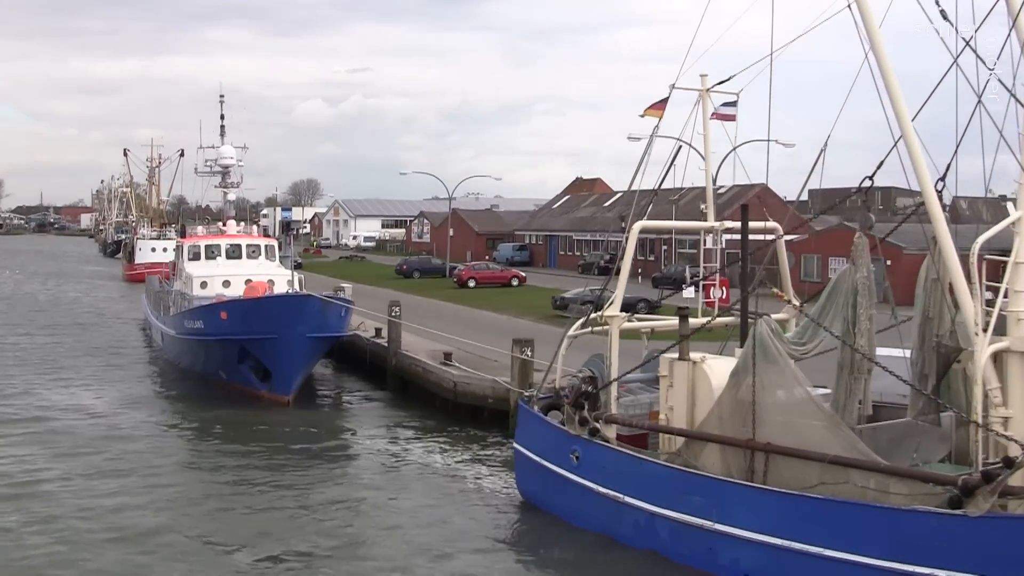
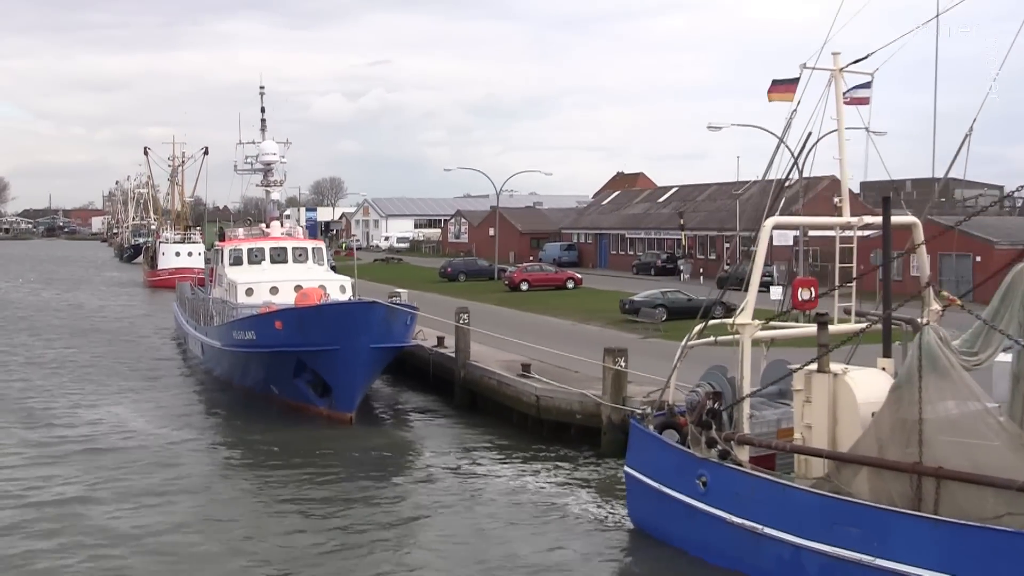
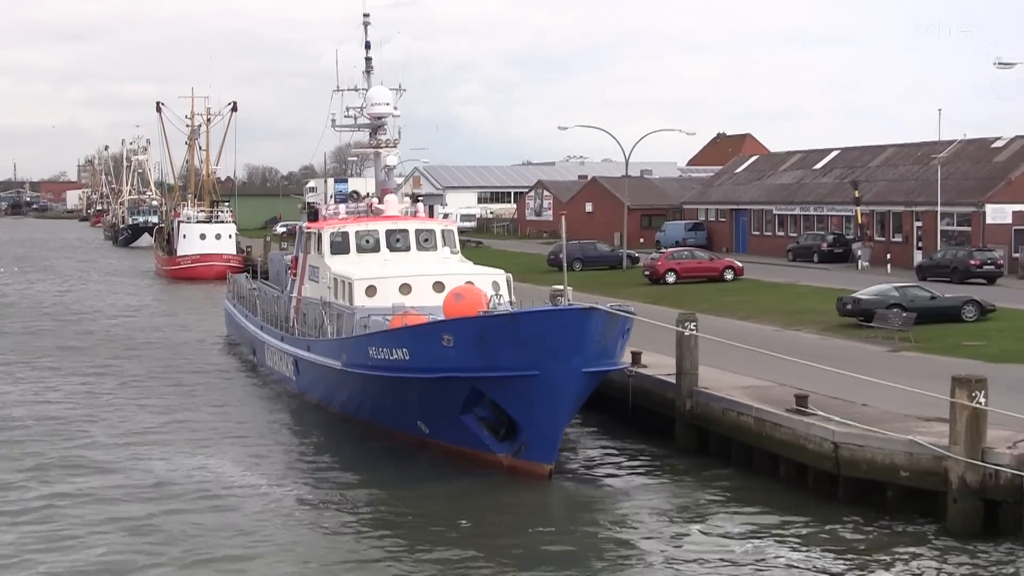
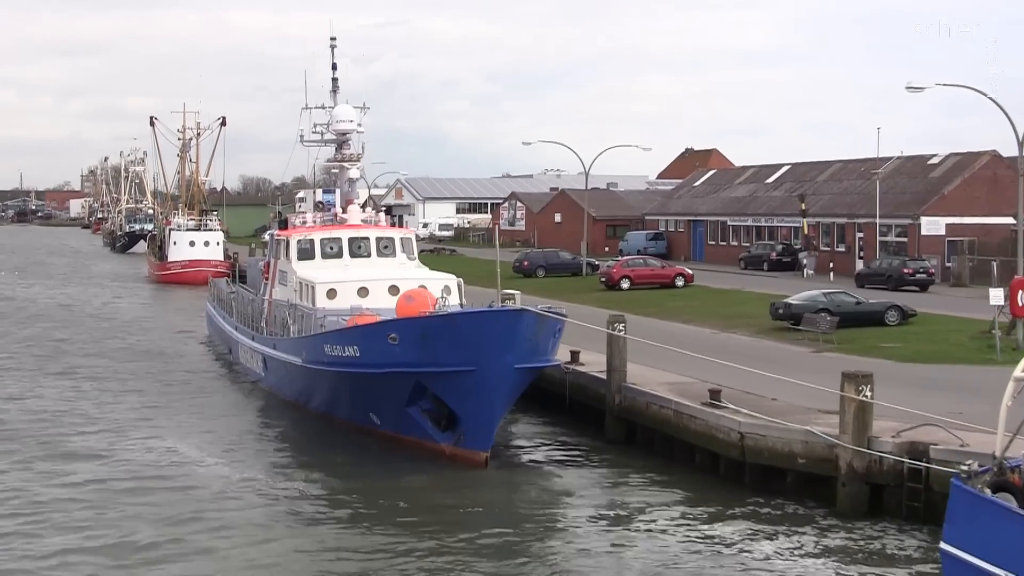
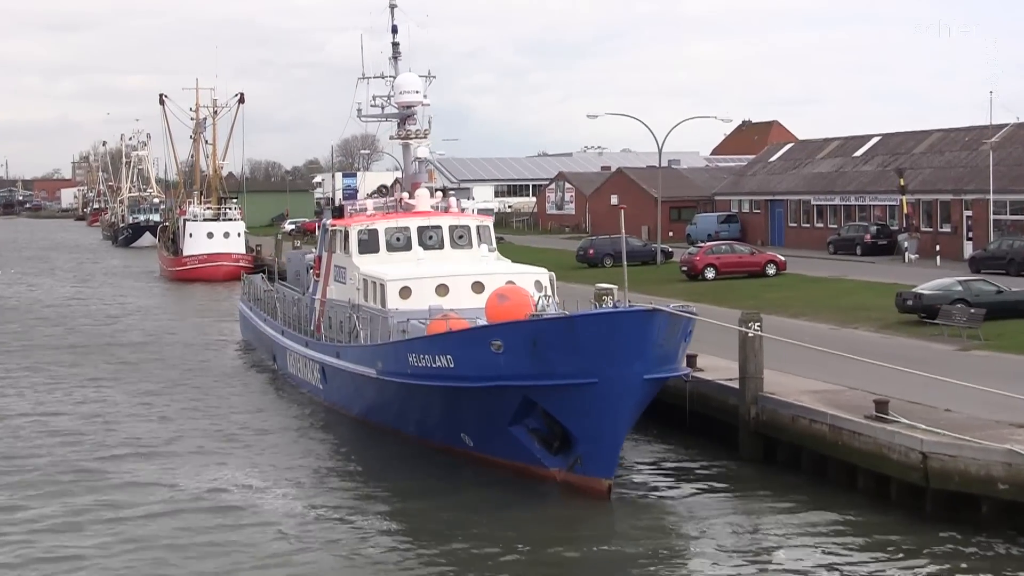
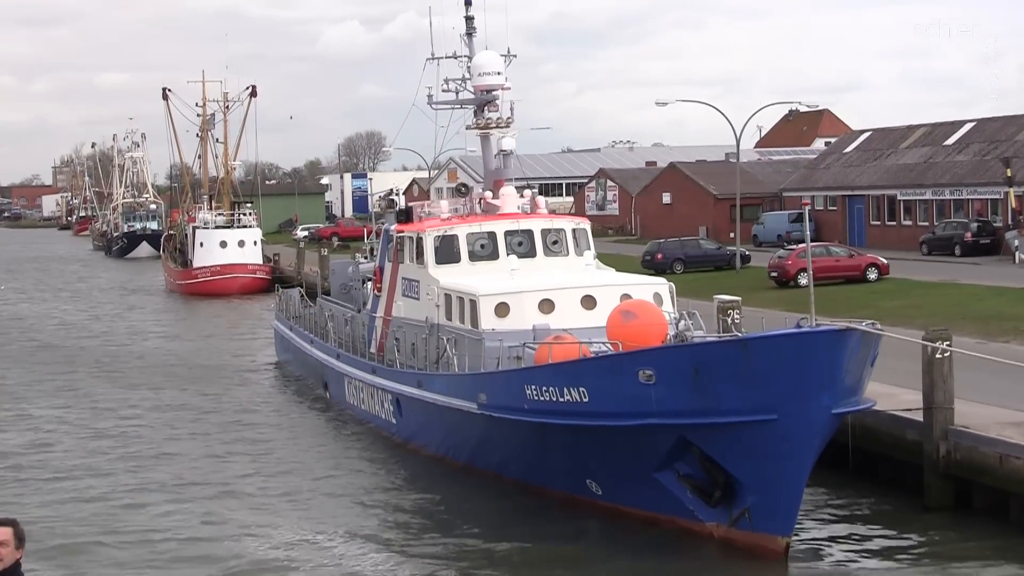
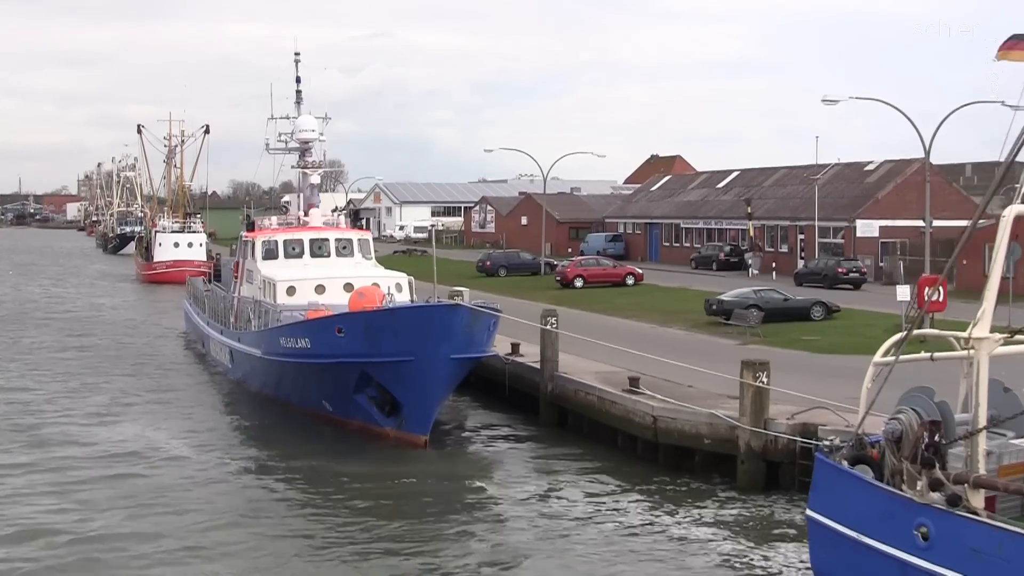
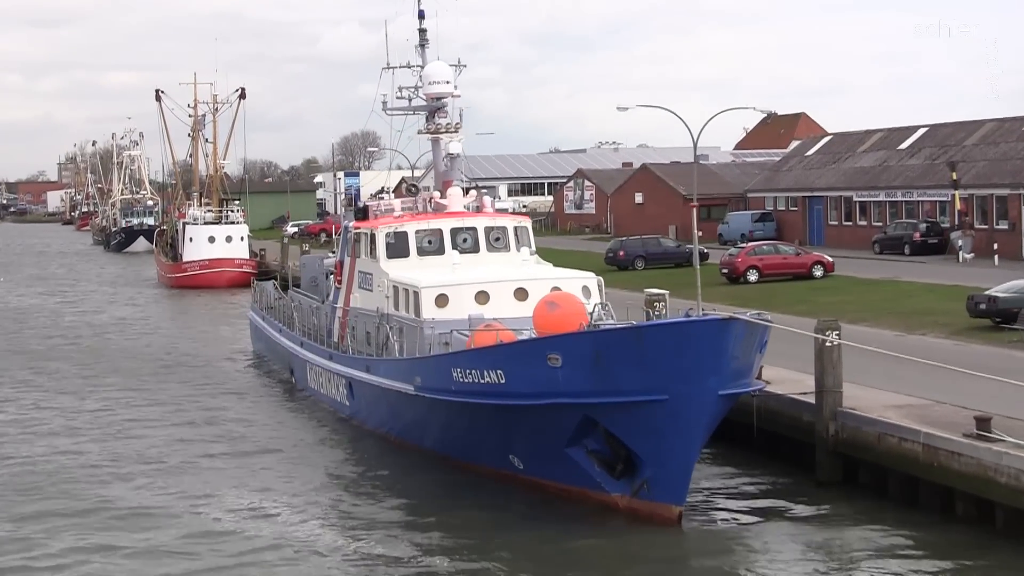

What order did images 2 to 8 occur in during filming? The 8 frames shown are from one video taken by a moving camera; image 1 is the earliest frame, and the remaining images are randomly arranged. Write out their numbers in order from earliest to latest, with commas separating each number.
2, 7, 4, 3, 5, 8, 6
